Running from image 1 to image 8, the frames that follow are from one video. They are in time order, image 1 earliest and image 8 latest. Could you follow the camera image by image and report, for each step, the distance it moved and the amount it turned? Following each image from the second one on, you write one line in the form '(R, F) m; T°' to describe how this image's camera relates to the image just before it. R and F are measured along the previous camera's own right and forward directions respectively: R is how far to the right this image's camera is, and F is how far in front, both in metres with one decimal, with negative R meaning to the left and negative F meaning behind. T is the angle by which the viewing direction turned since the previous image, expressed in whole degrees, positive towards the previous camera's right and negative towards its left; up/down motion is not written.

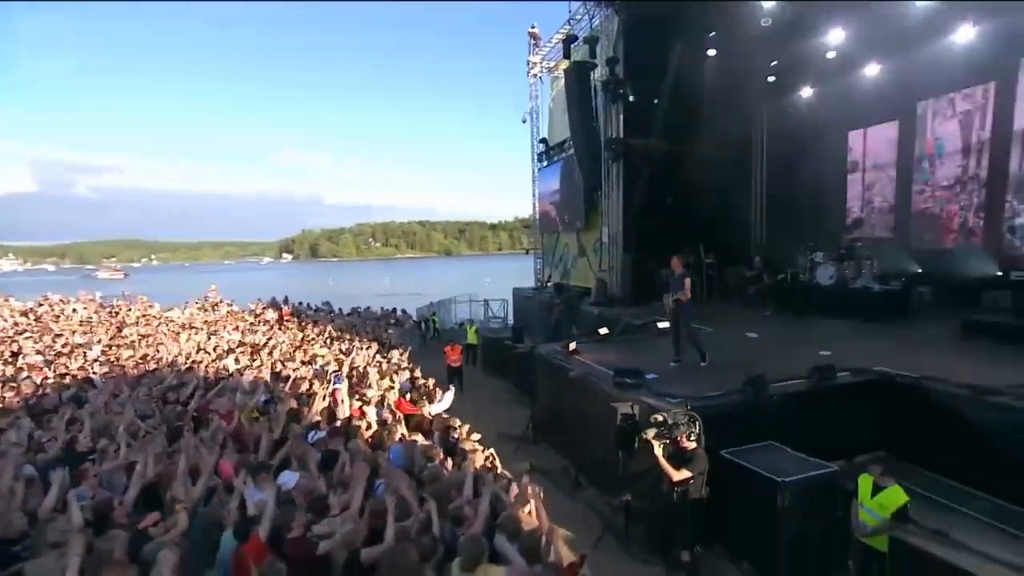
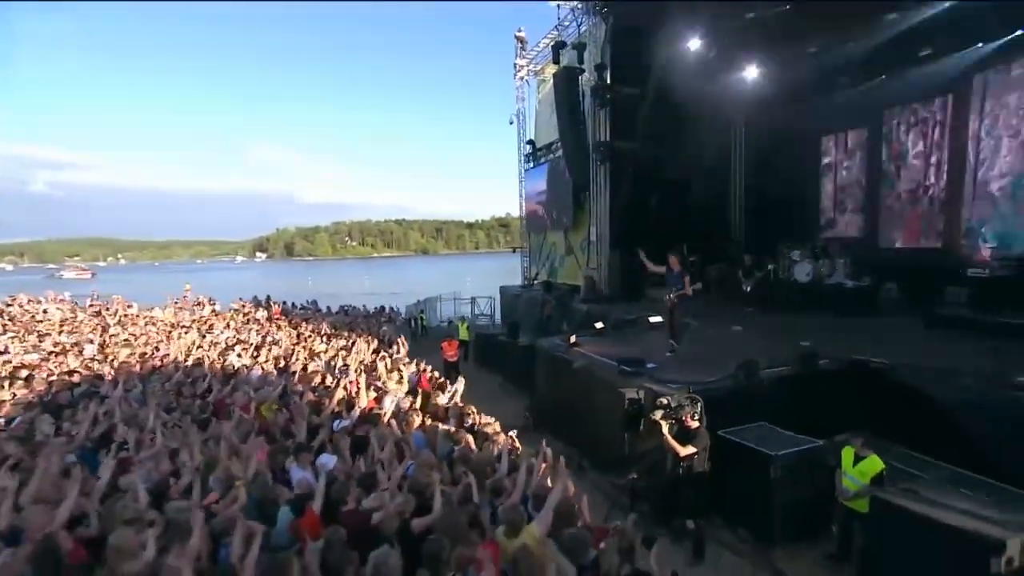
(-0.4, -0.4) m; +3°
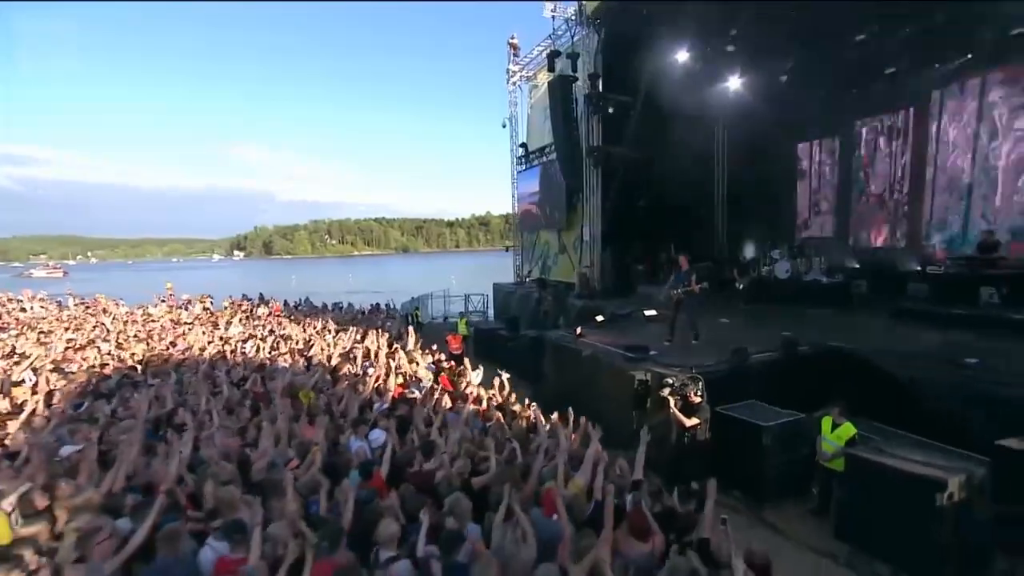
(-0.5, -0.7) m; +2°
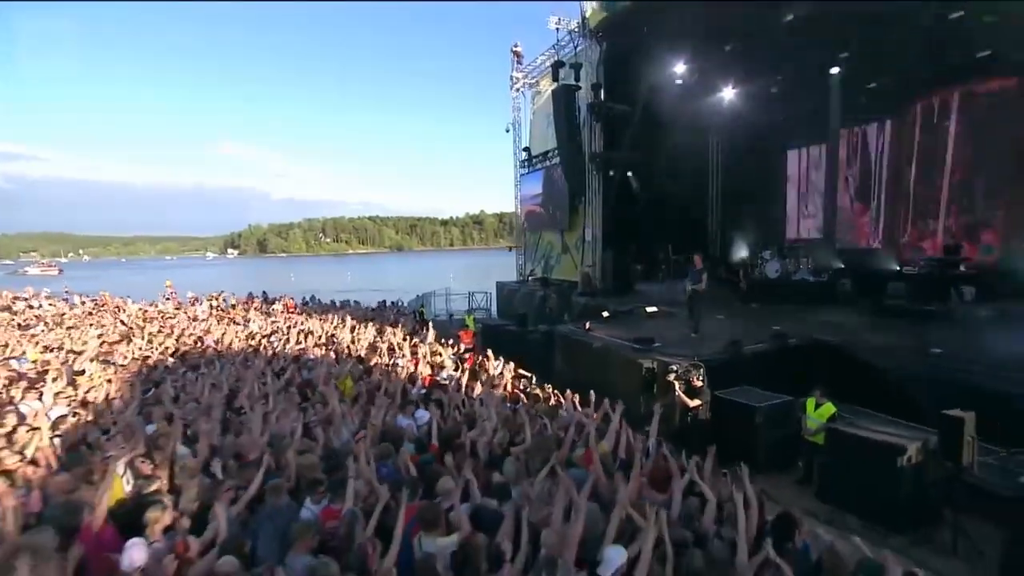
(-0.4, -0.8) m; +1°
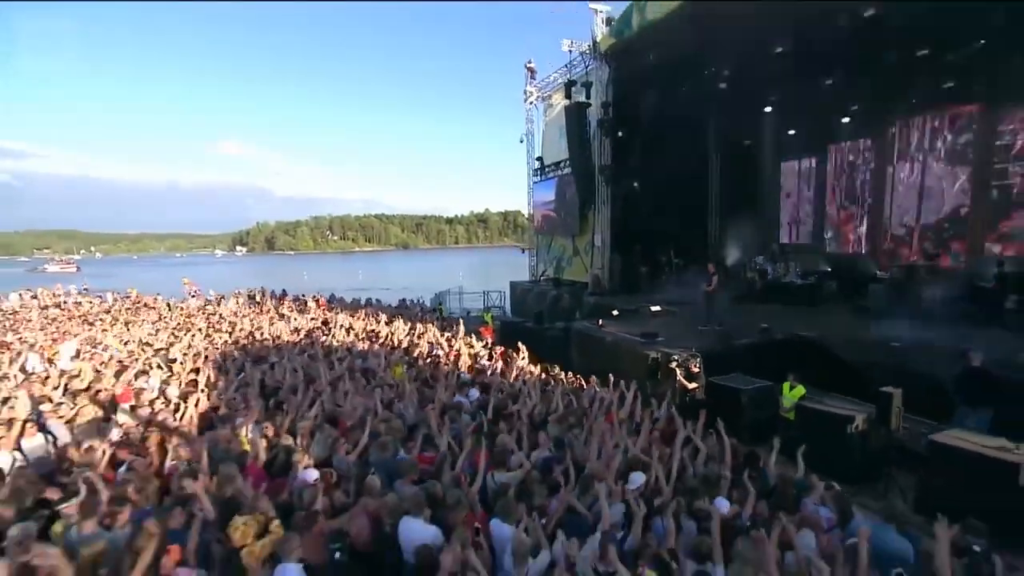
(-0.4, -1.5) m; 0°
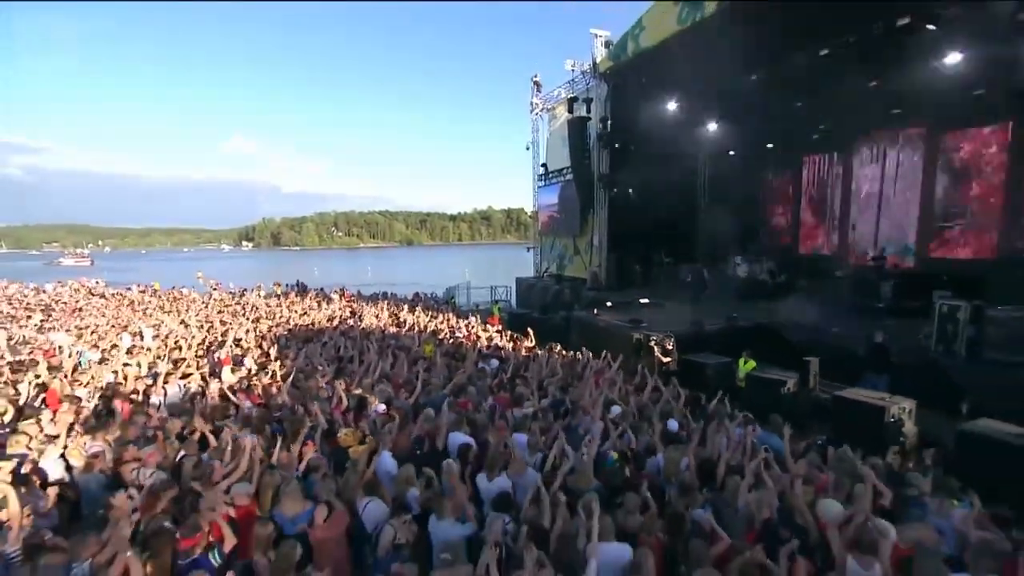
(-0.2, -2.0) m; 0°
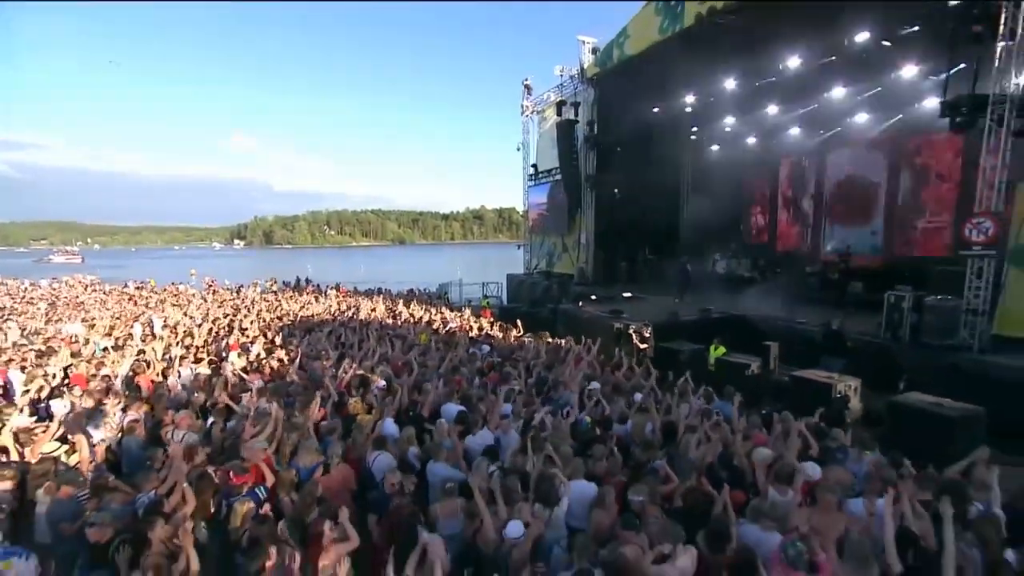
(0.0, -0.8) m; +1°
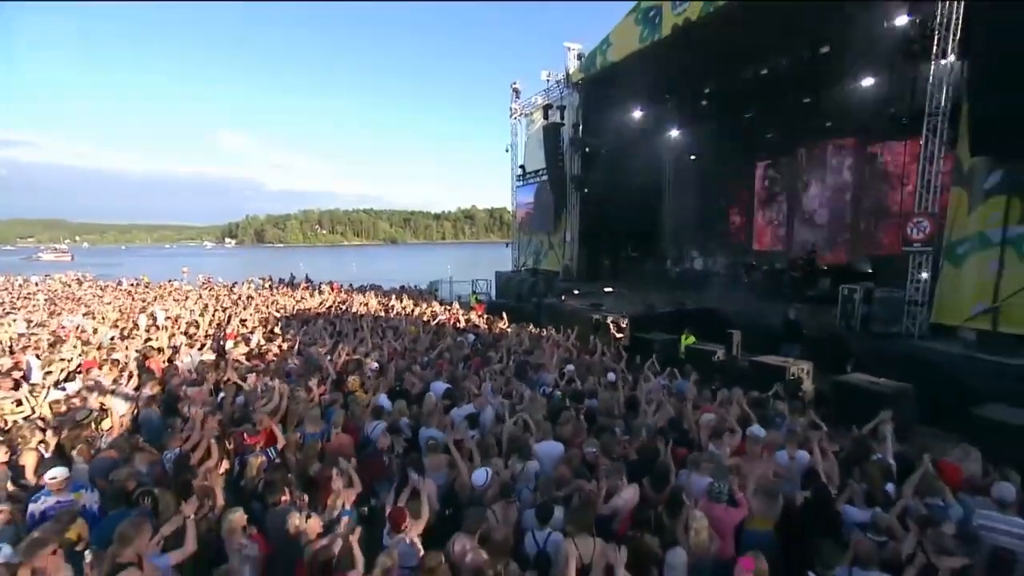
(+0.1, -0.7) m; +1°
